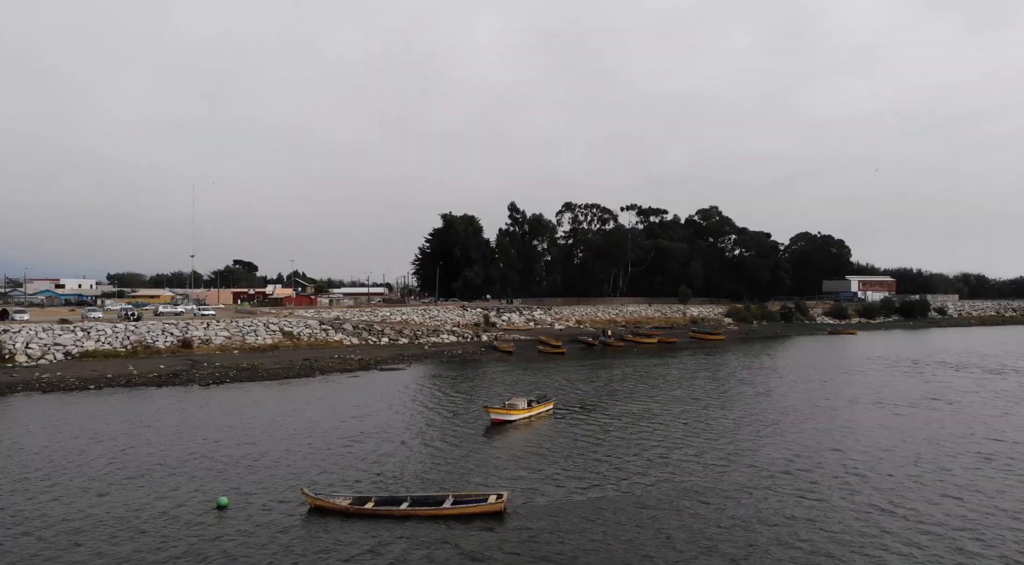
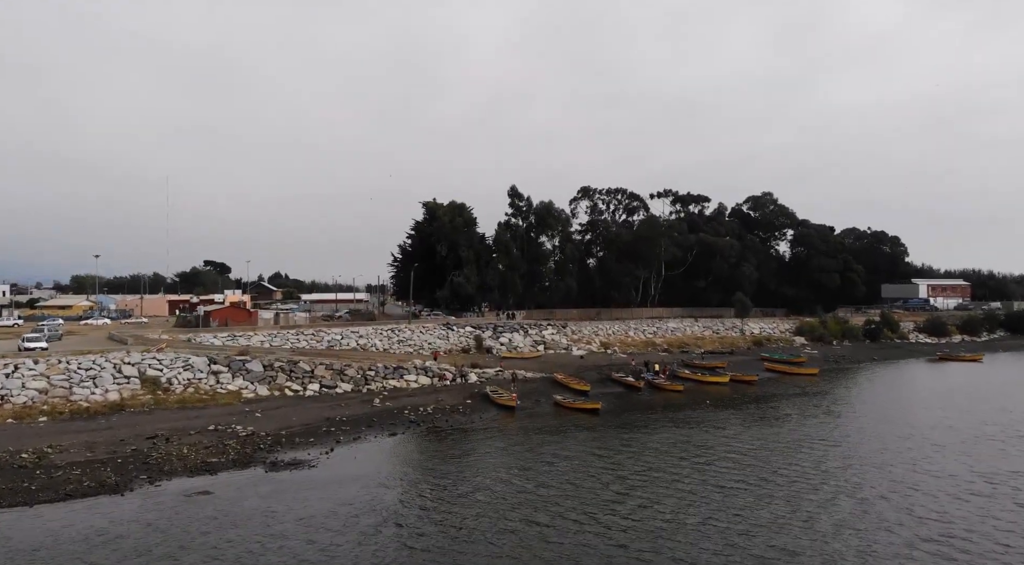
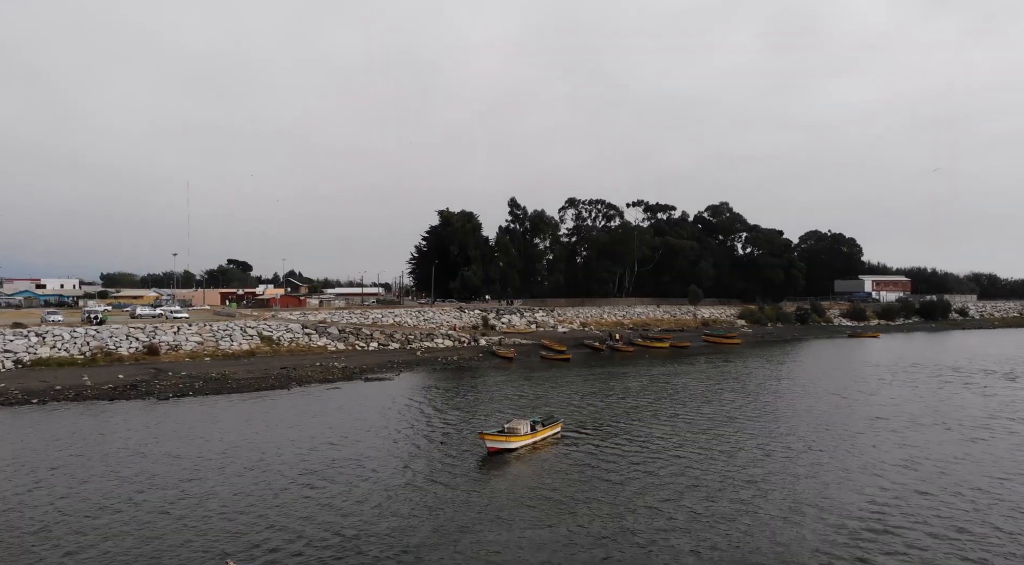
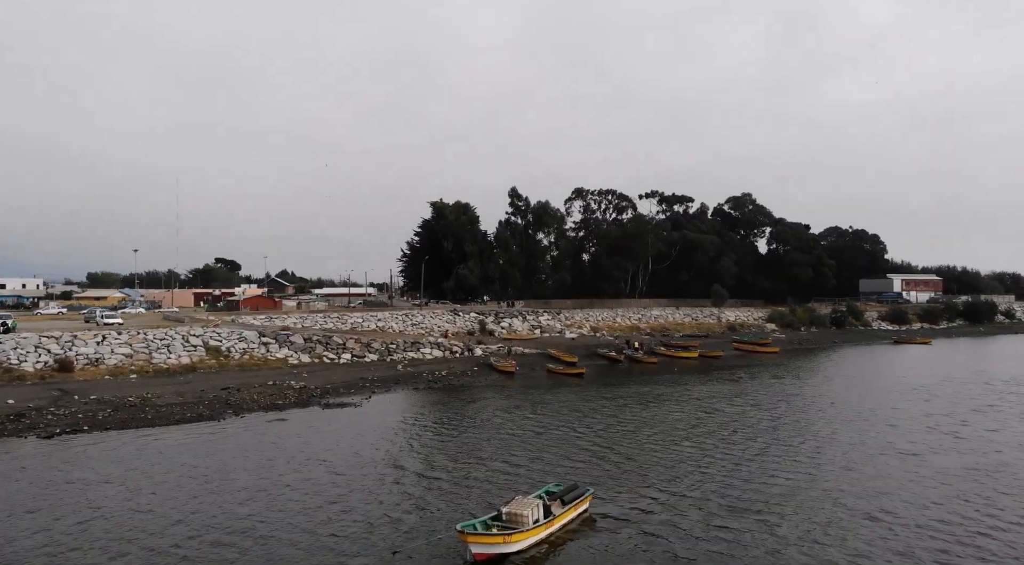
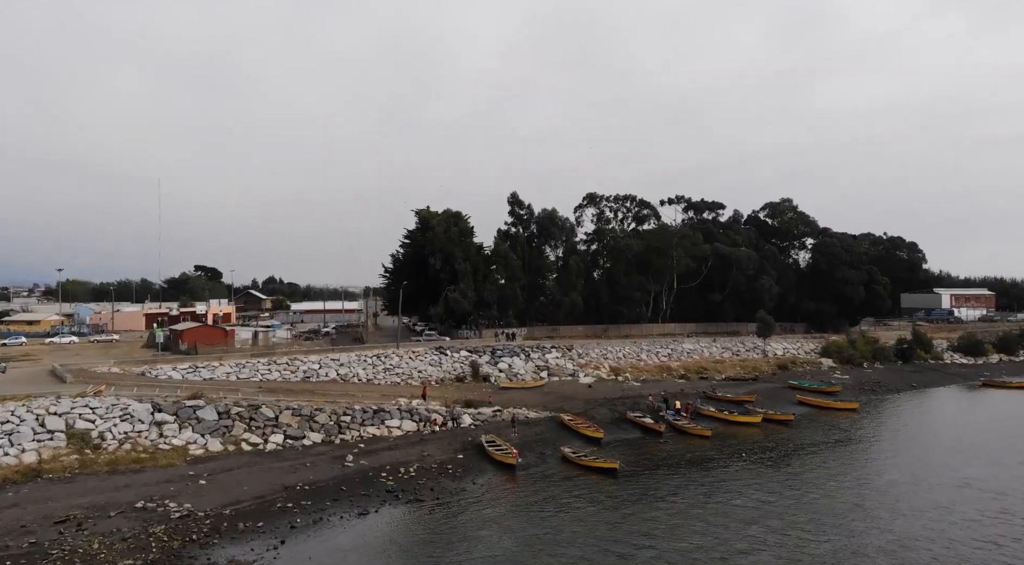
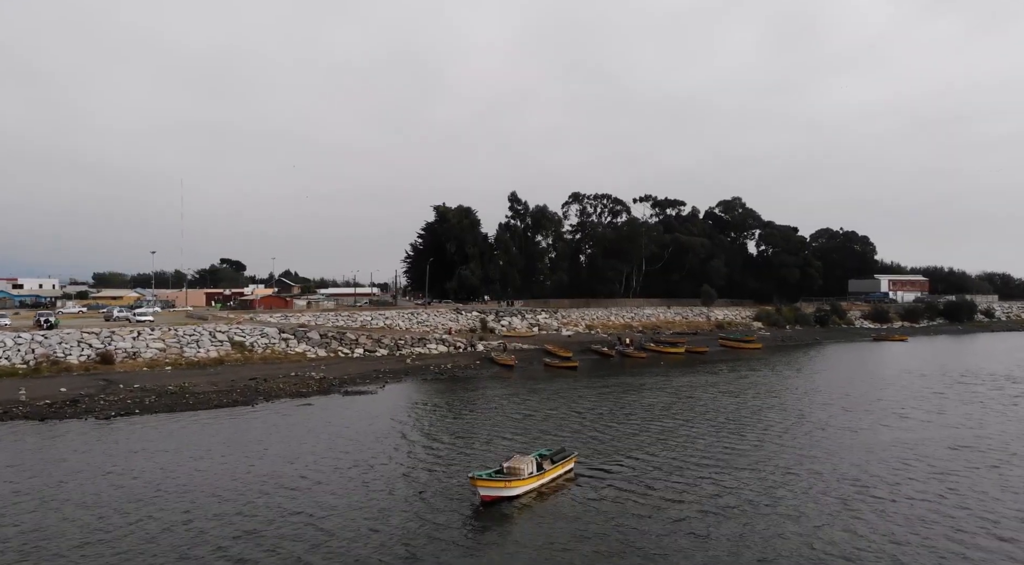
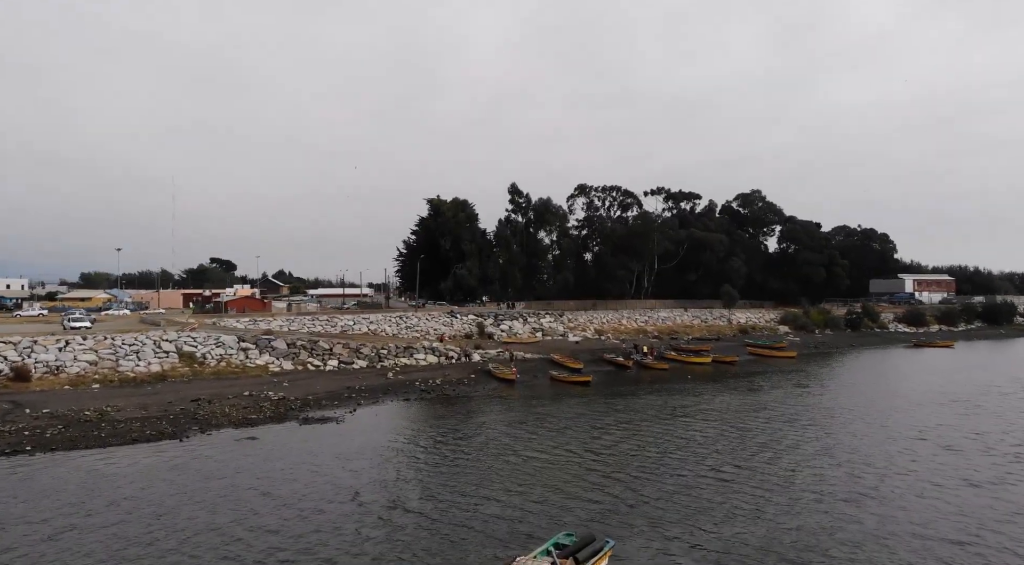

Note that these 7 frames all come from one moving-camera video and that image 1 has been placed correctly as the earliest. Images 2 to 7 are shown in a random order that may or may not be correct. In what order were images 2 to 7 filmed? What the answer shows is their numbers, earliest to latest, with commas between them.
3, 6, 4, 7, 2, 5
